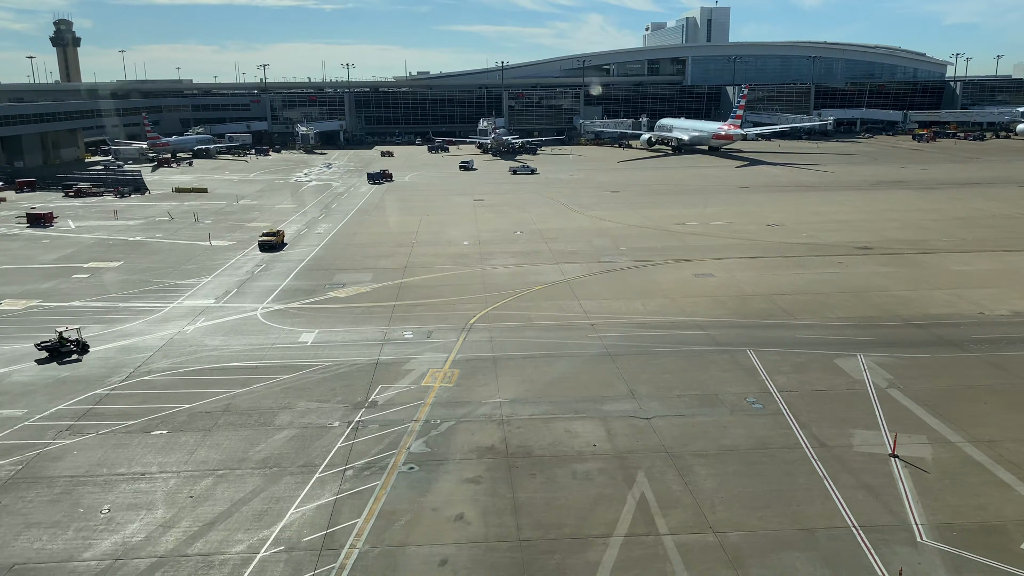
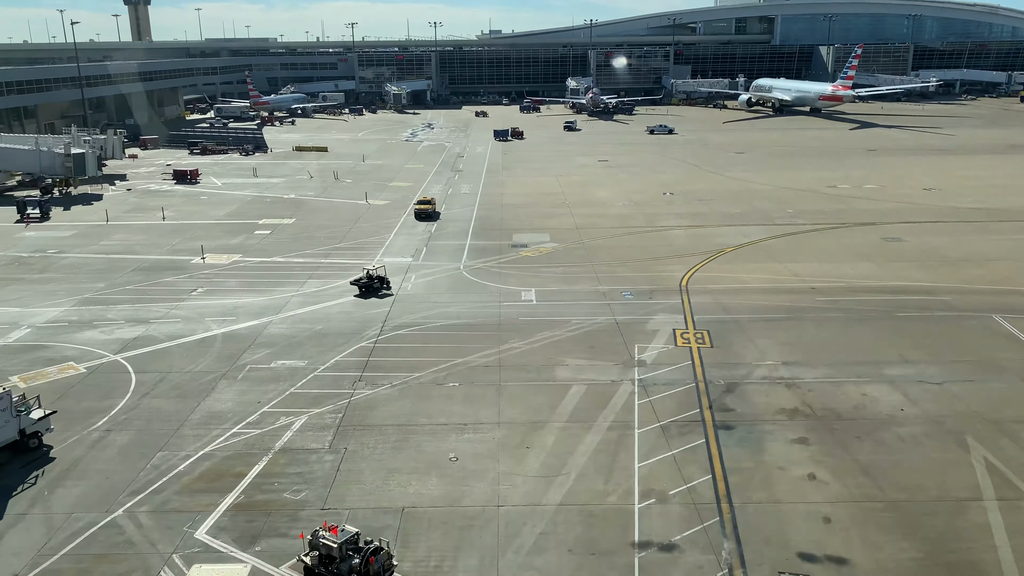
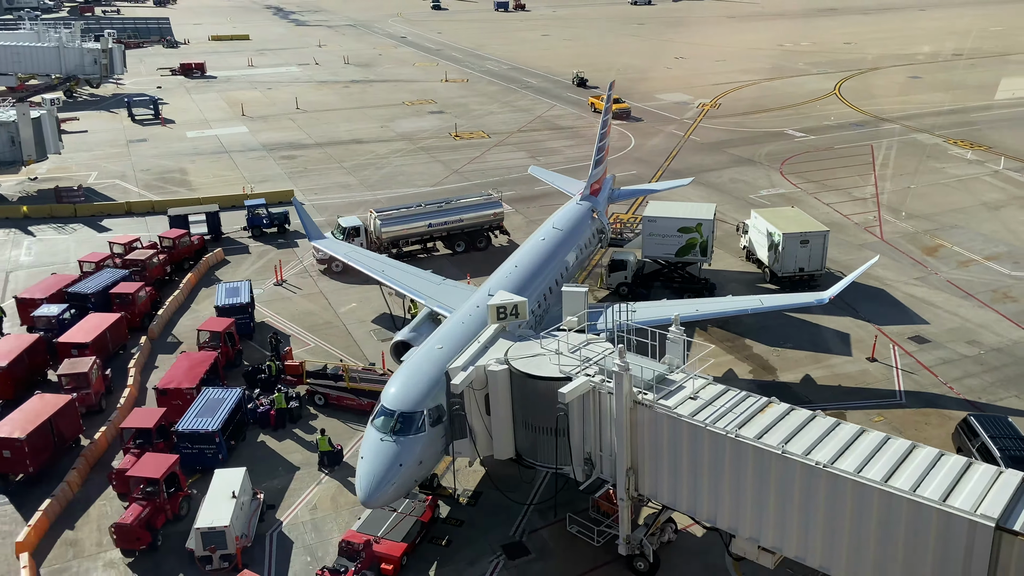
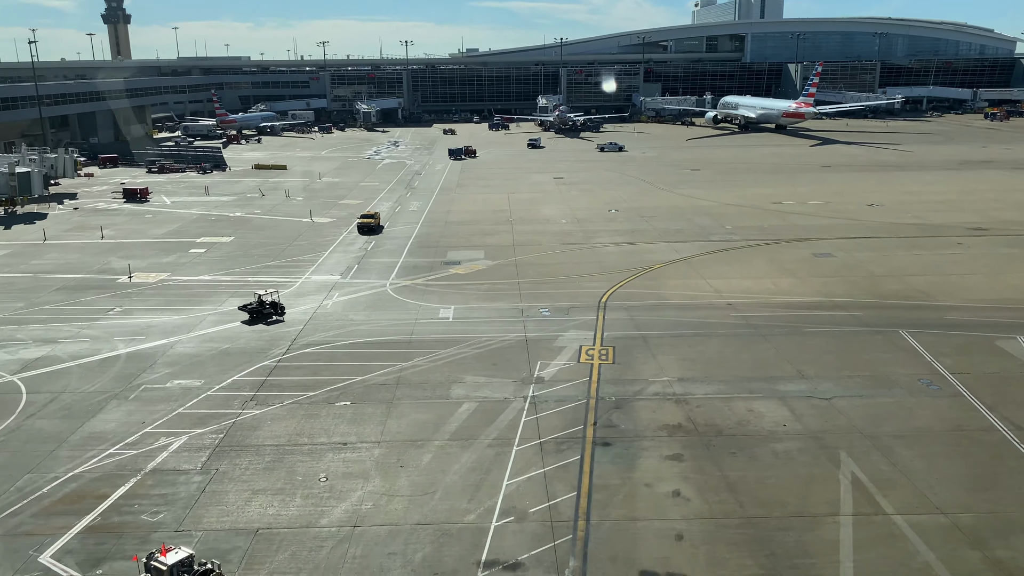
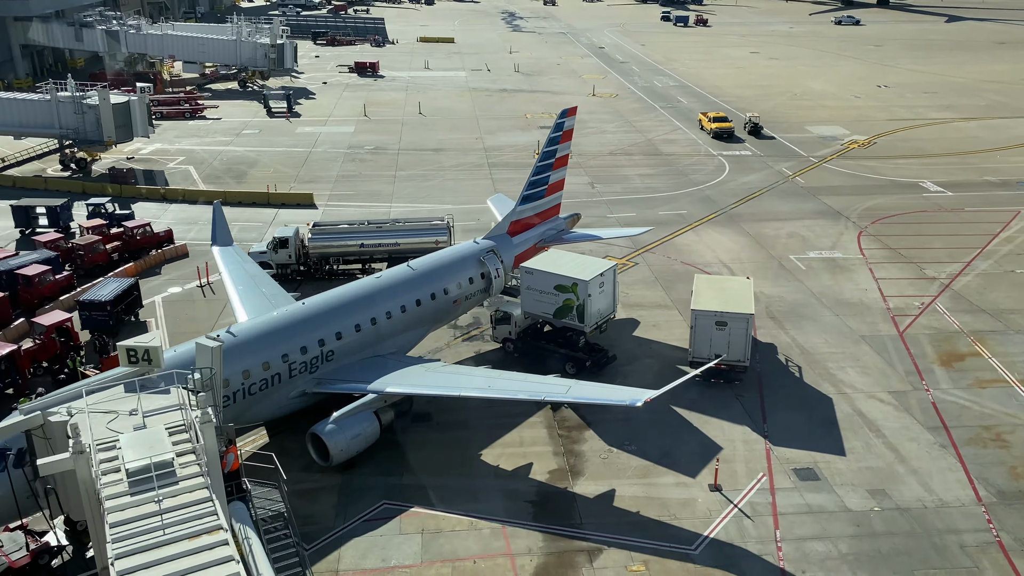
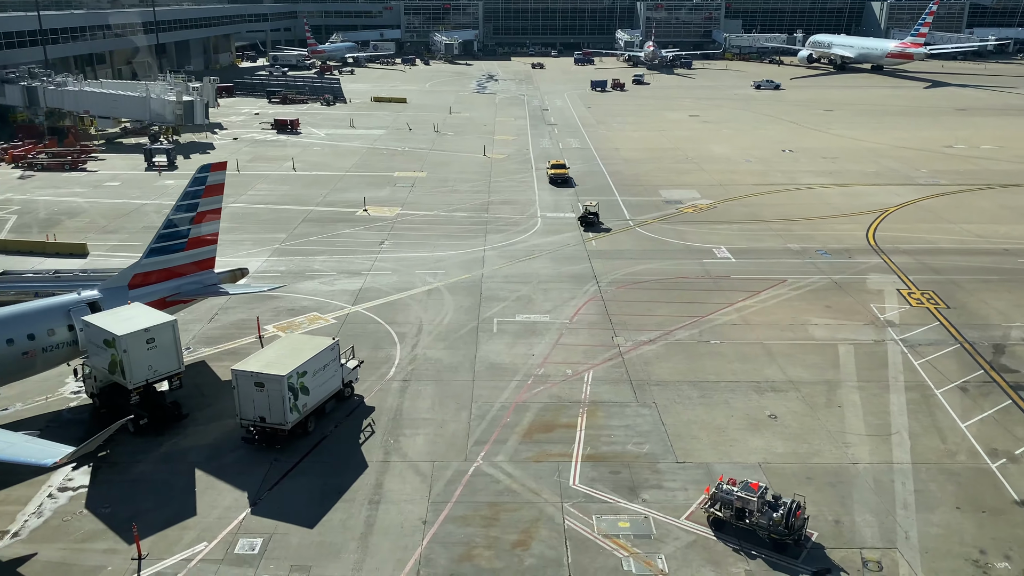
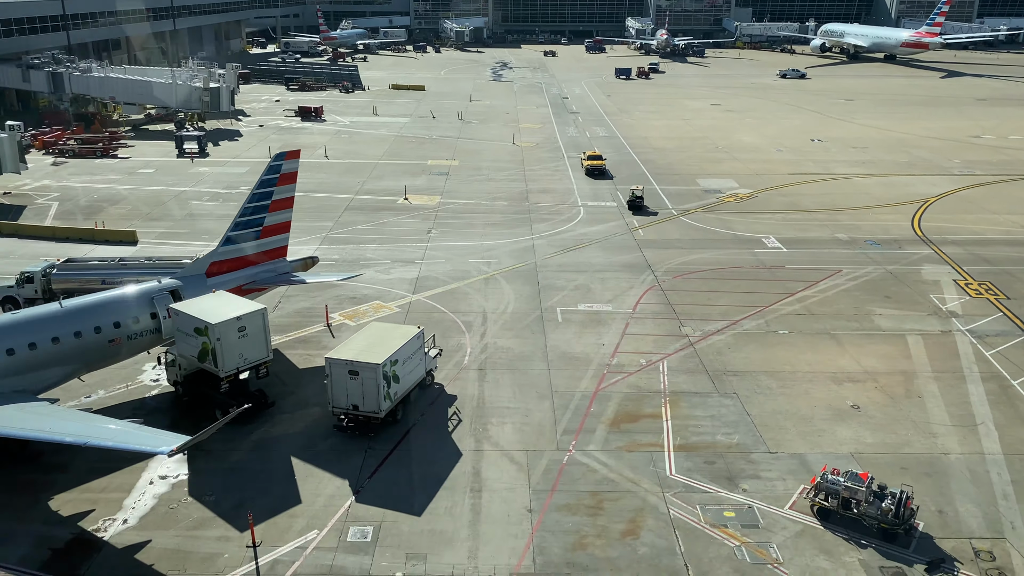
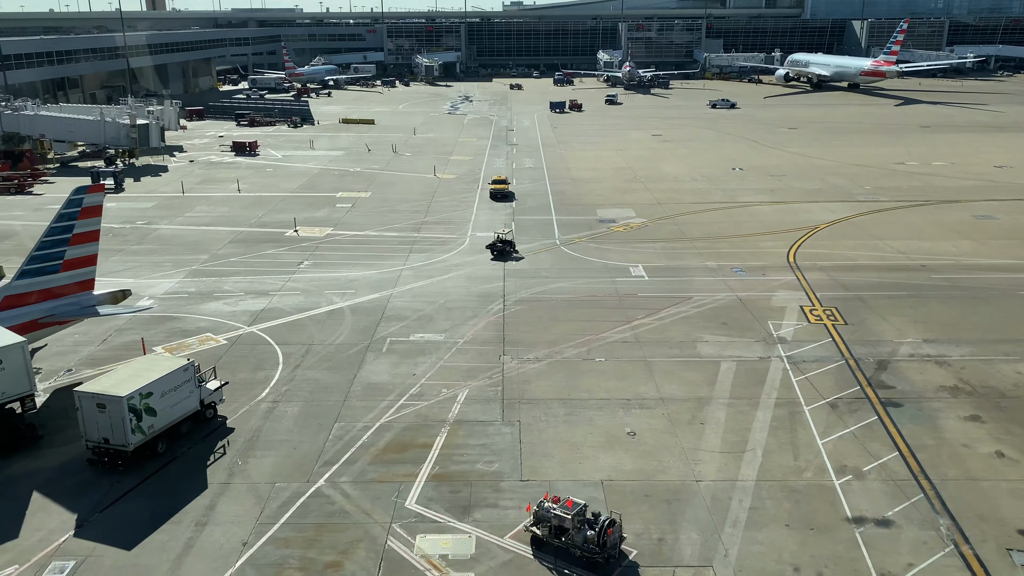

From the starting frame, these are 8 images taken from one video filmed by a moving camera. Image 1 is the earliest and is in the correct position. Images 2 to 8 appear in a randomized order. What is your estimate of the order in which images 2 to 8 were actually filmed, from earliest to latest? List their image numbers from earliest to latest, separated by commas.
4, 2, 8, 6, 7, 5, 3
